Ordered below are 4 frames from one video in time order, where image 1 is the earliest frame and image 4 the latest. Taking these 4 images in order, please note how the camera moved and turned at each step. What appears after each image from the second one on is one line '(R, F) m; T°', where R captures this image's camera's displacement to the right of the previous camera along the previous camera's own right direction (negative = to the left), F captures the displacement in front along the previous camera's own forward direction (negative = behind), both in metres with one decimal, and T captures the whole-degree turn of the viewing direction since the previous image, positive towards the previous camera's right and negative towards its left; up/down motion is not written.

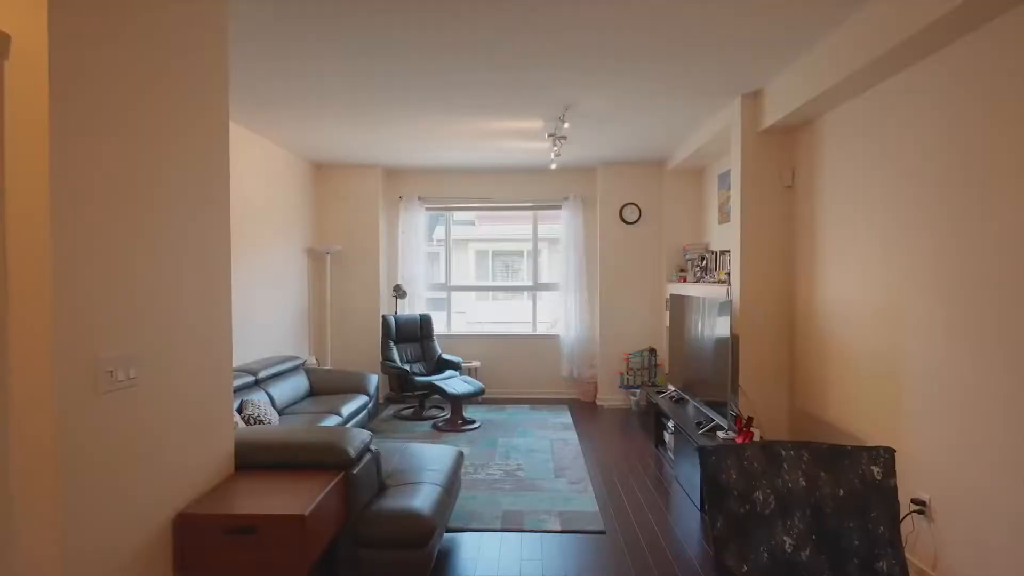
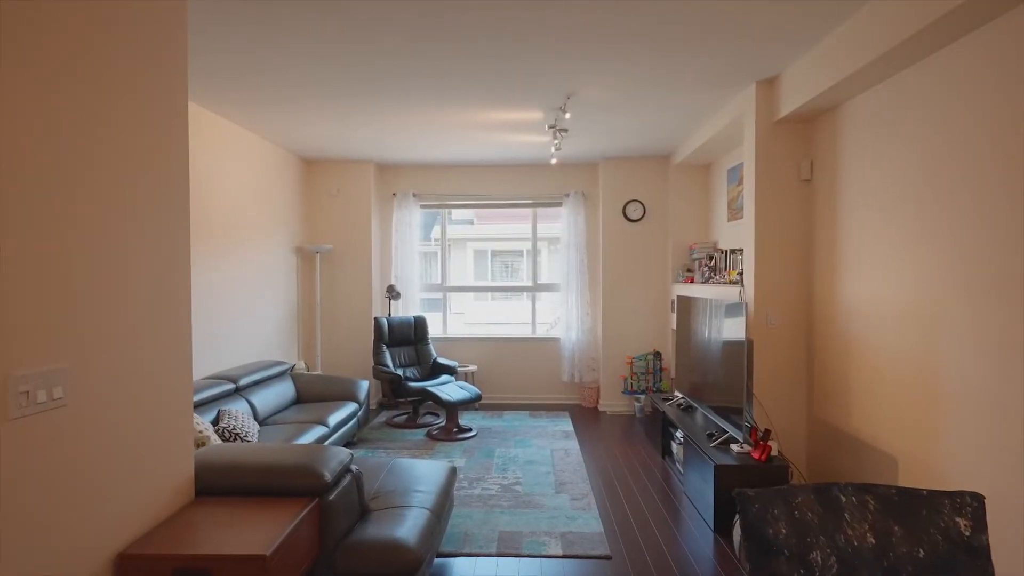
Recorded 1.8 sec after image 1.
(0.0, +0.2) m; 0°
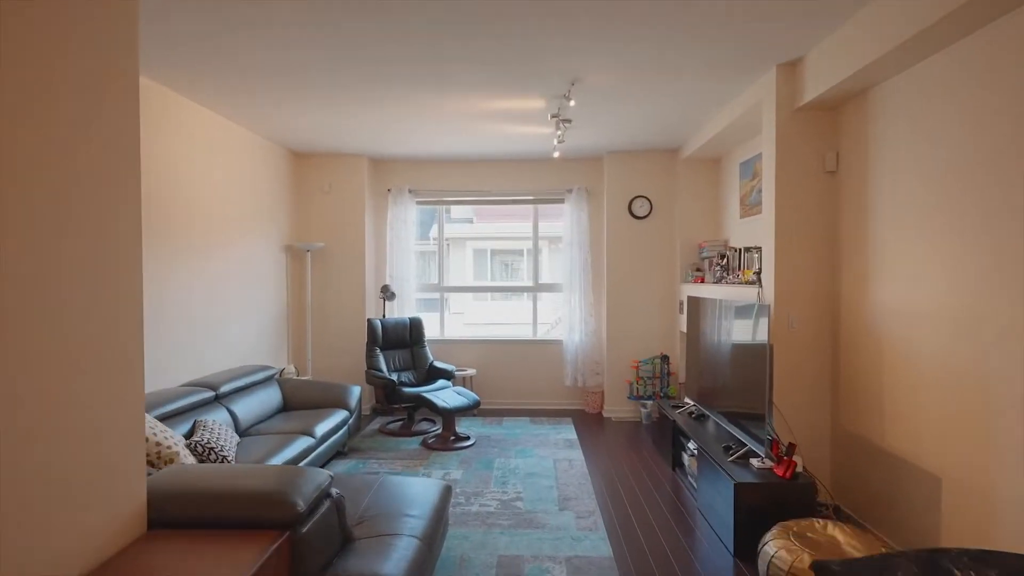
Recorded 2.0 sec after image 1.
(0.0, +0.2) m; 0°
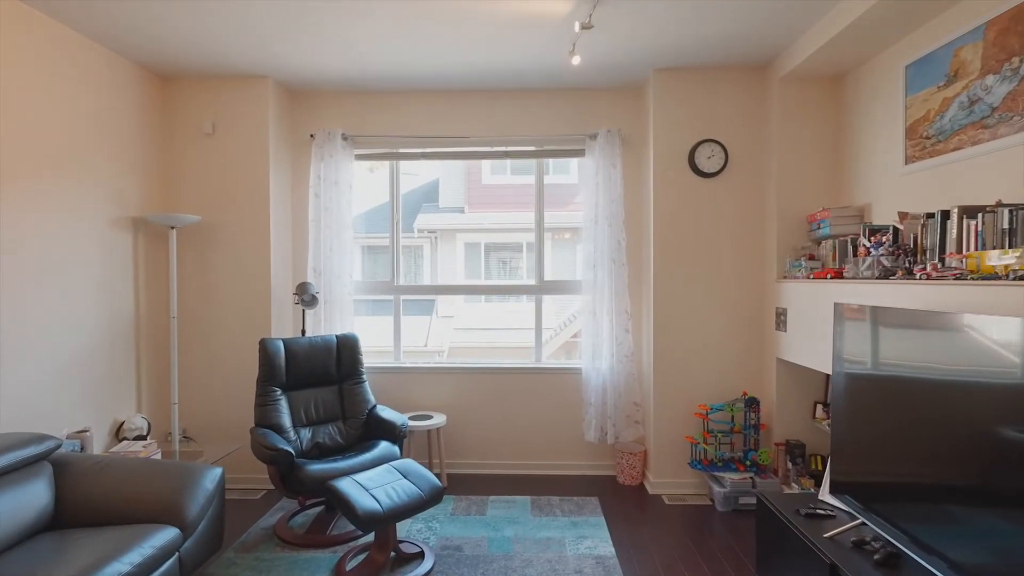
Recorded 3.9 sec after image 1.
(+0.1, +1.8) m; 0°
